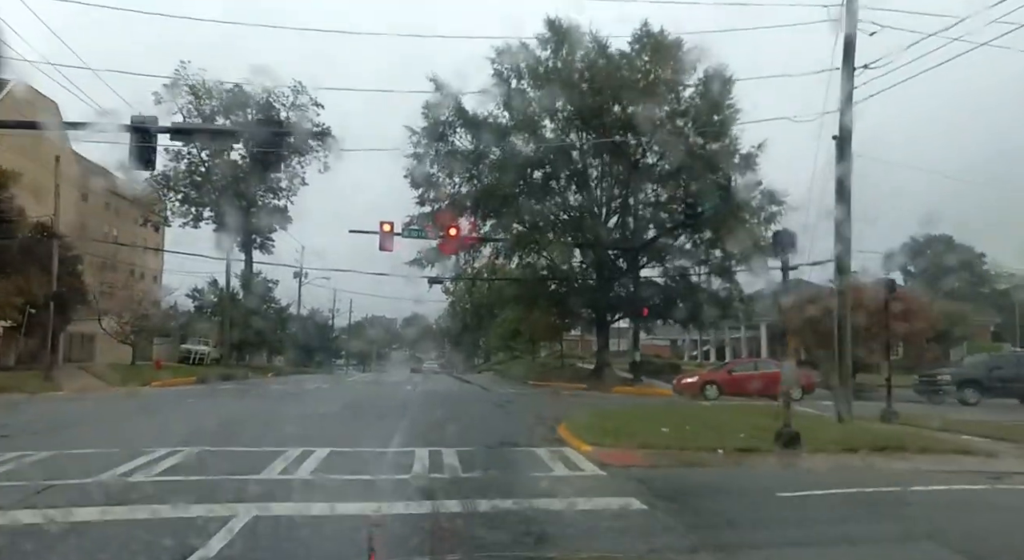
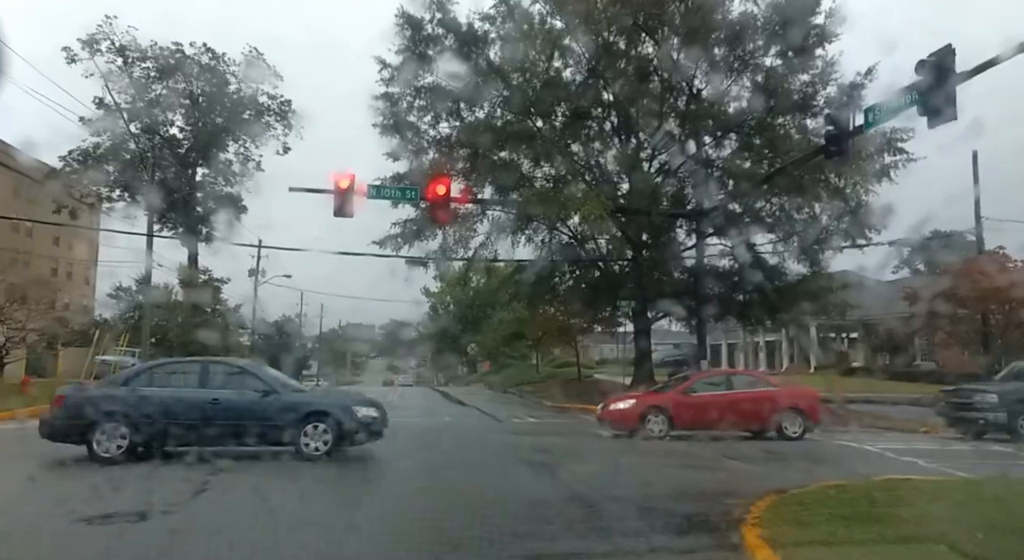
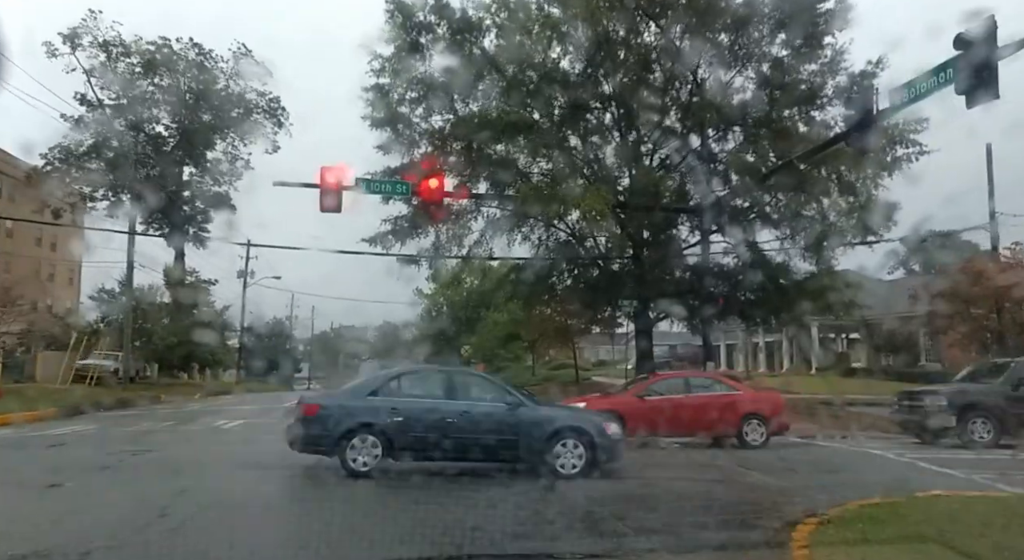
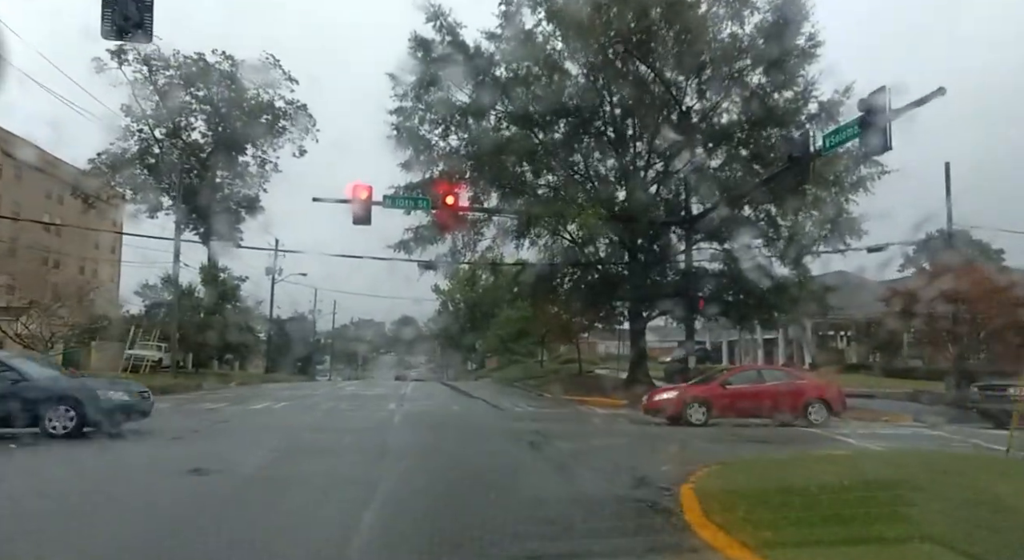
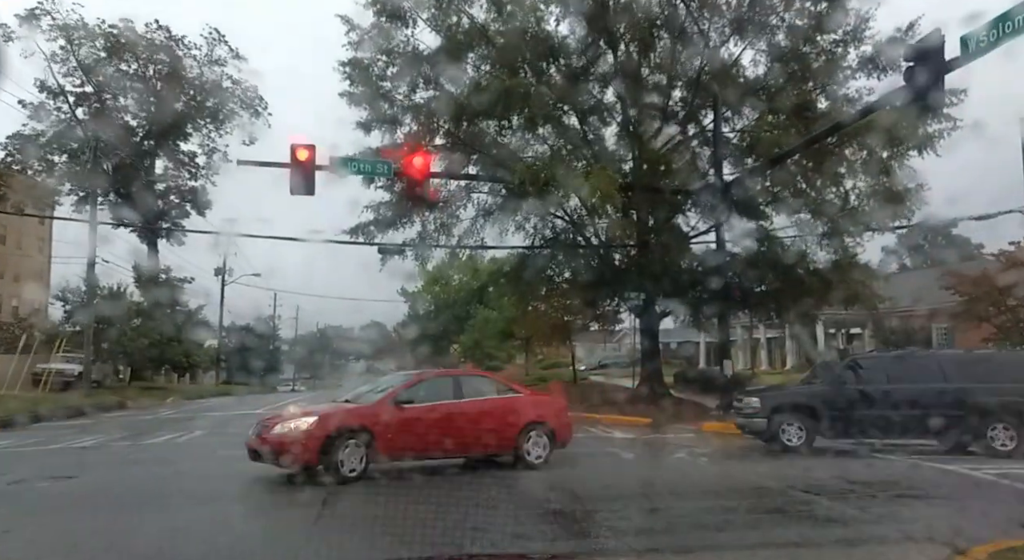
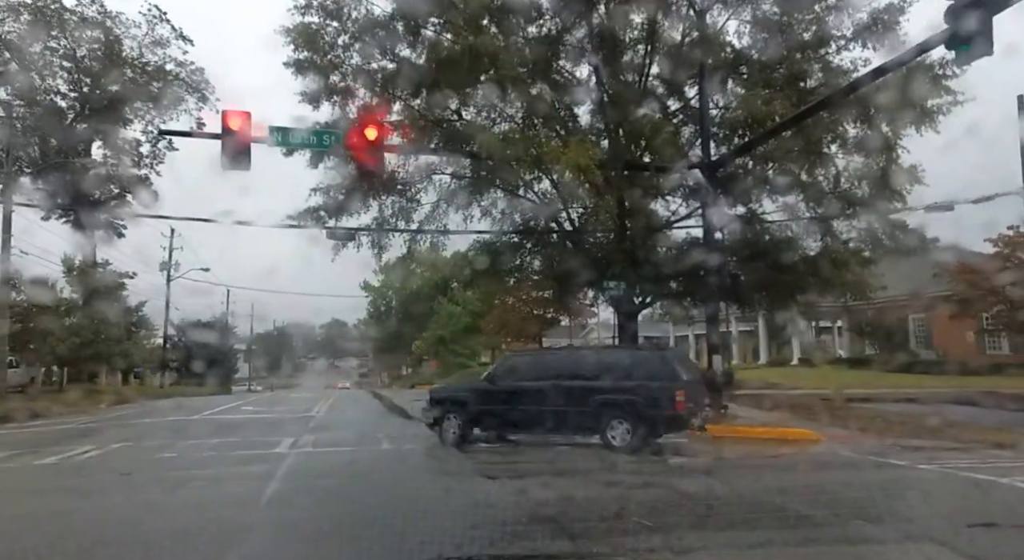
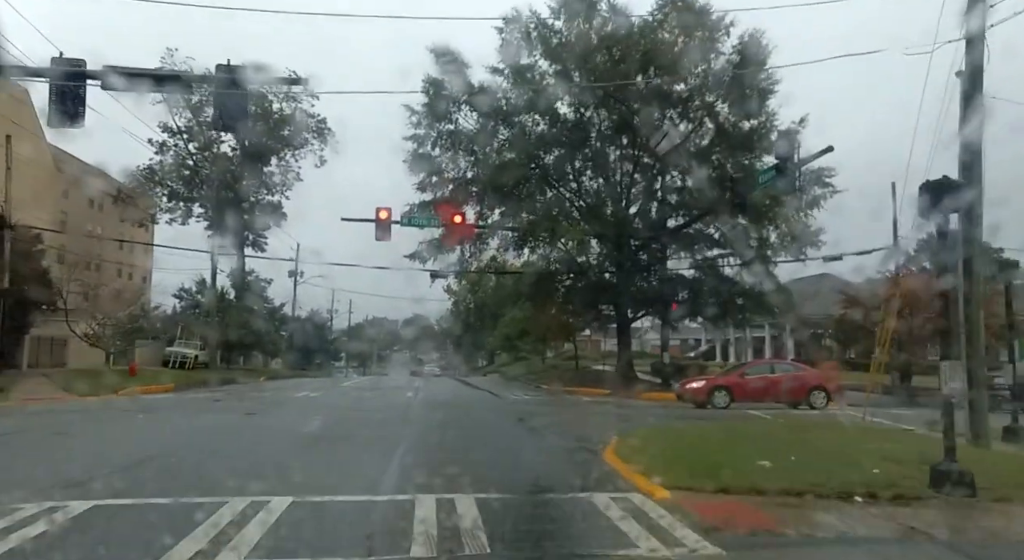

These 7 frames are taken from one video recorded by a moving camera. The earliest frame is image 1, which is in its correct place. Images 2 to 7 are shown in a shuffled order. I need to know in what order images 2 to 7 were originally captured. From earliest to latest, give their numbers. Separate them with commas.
7, 4, 2, 3, 5, 6
